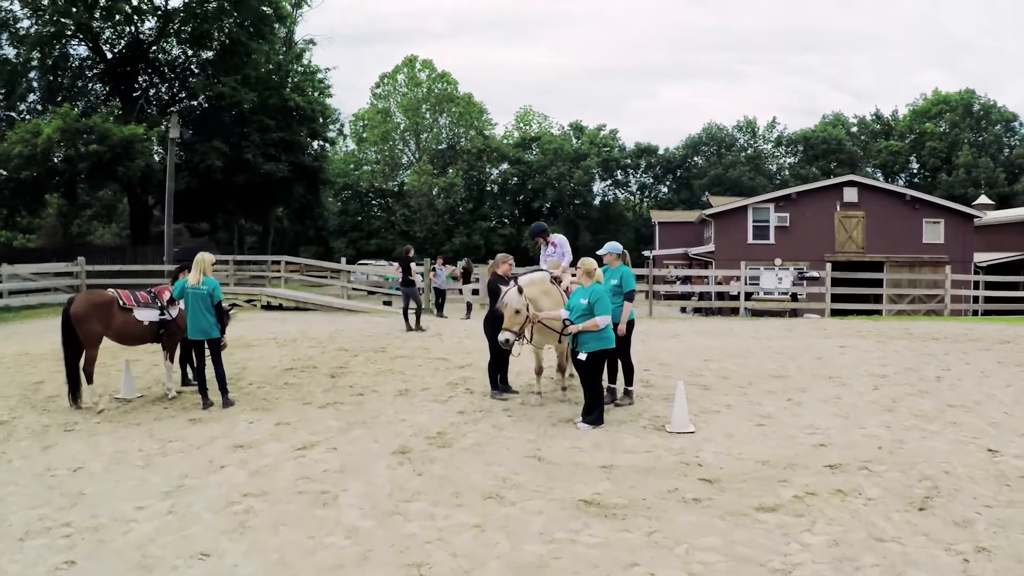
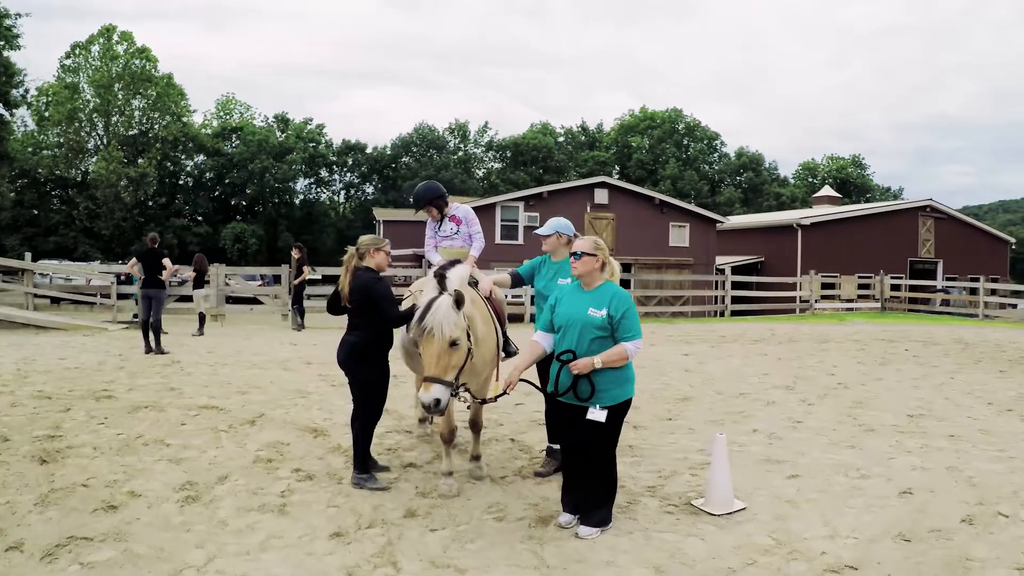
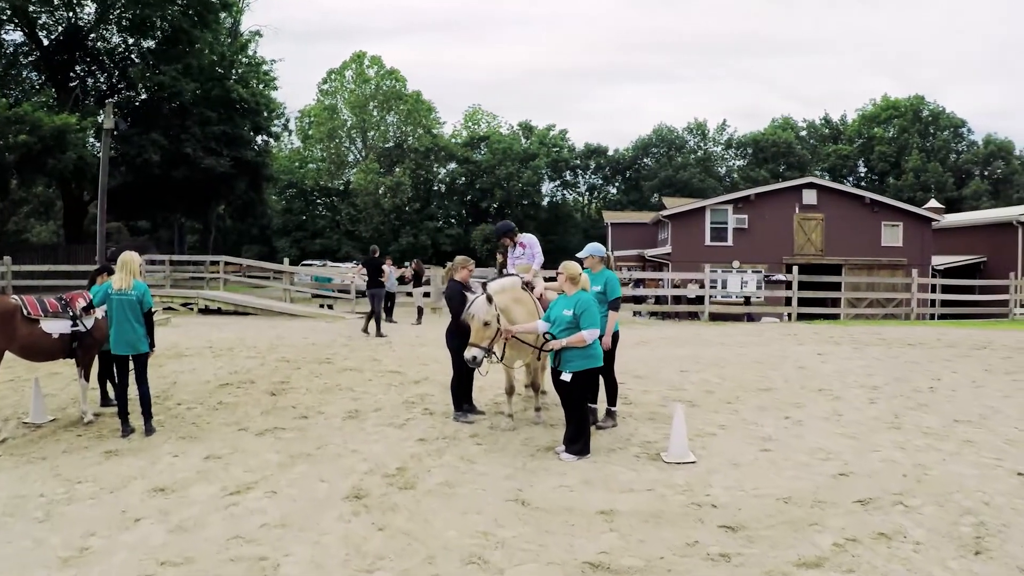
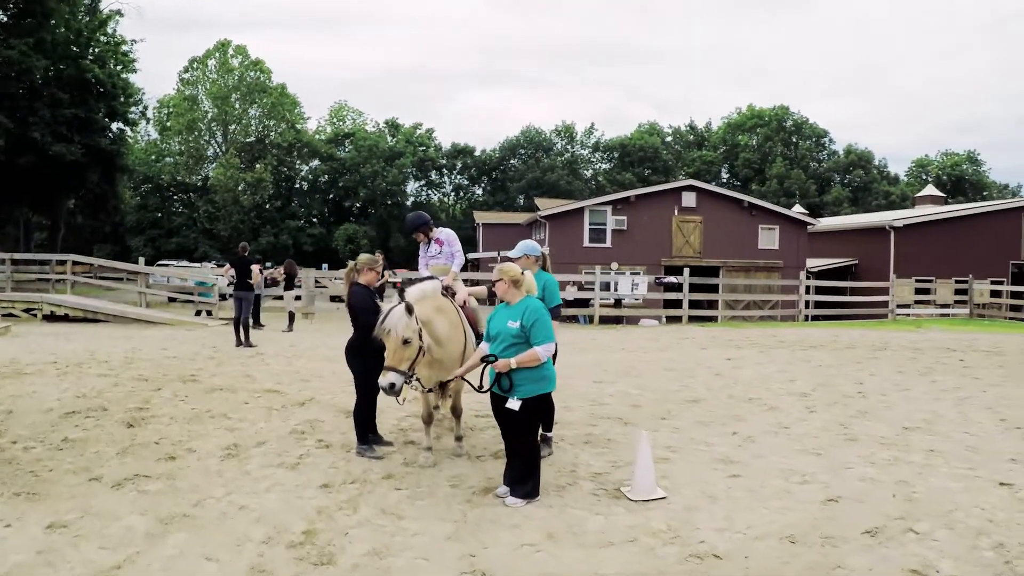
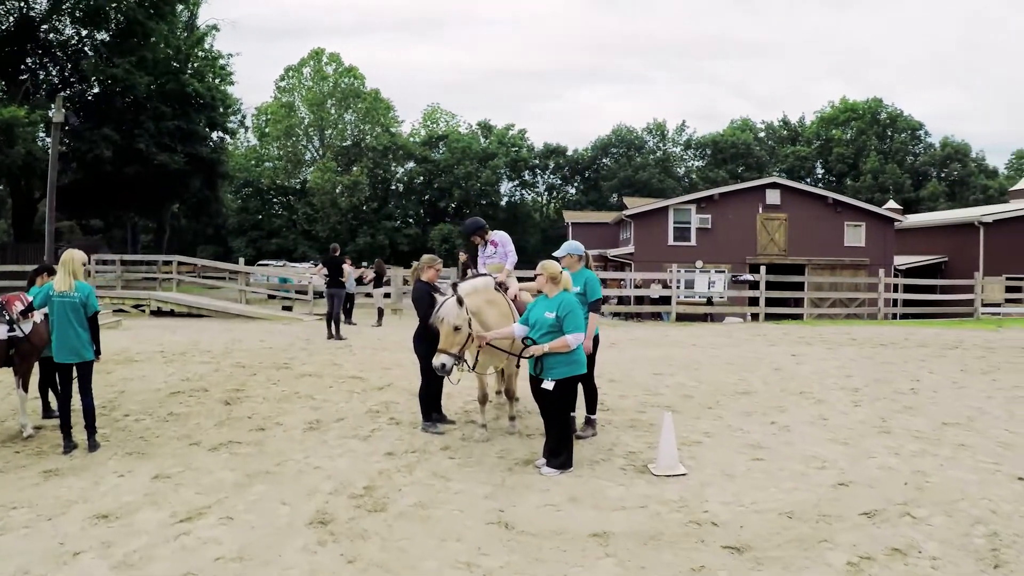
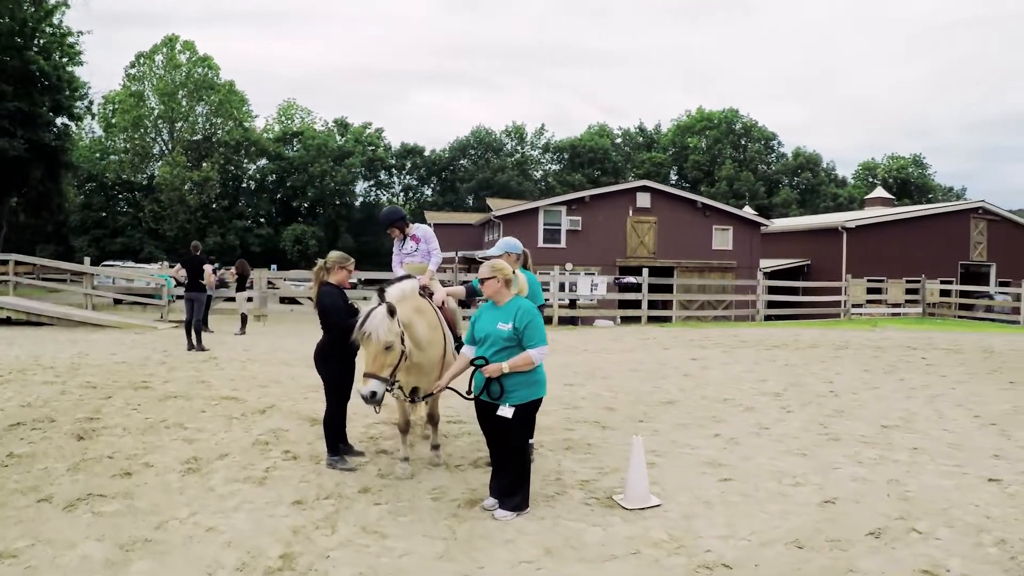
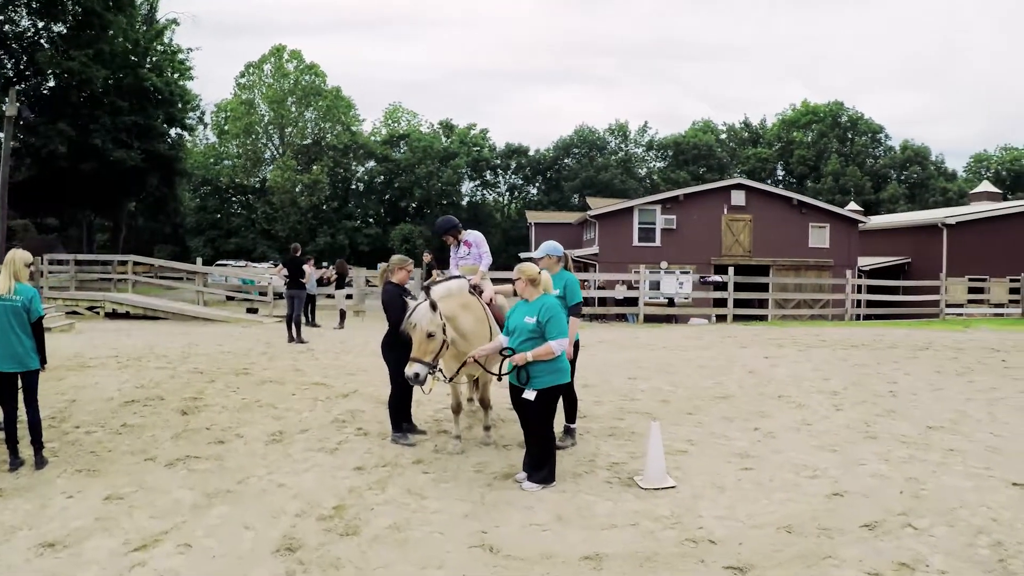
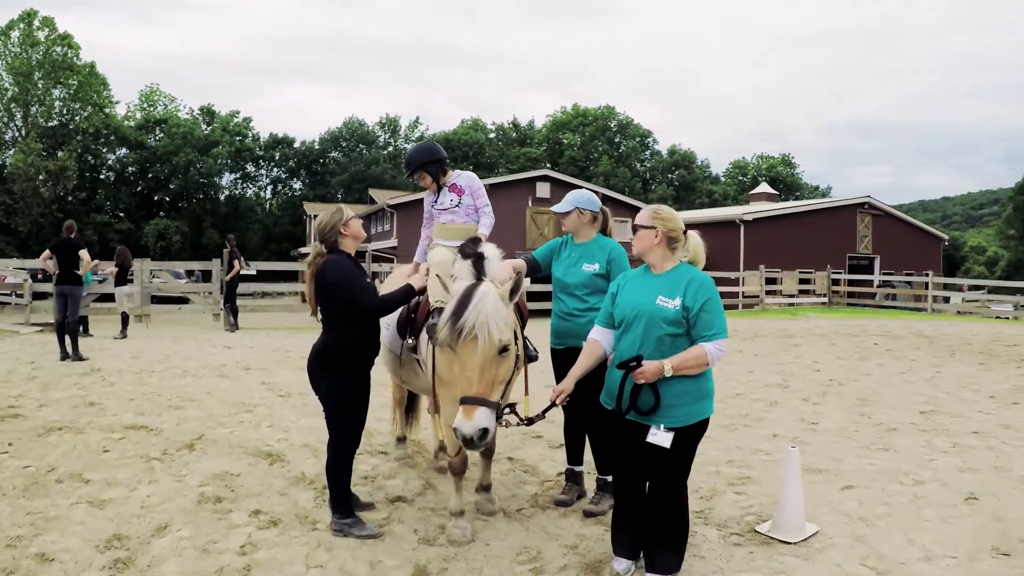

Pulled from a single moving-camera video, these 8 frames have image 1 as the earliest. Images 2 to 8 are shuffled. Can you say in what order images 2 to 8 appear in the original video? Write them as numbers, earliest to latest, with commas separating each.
3, 5, 7, 4, 6, 2, 8
